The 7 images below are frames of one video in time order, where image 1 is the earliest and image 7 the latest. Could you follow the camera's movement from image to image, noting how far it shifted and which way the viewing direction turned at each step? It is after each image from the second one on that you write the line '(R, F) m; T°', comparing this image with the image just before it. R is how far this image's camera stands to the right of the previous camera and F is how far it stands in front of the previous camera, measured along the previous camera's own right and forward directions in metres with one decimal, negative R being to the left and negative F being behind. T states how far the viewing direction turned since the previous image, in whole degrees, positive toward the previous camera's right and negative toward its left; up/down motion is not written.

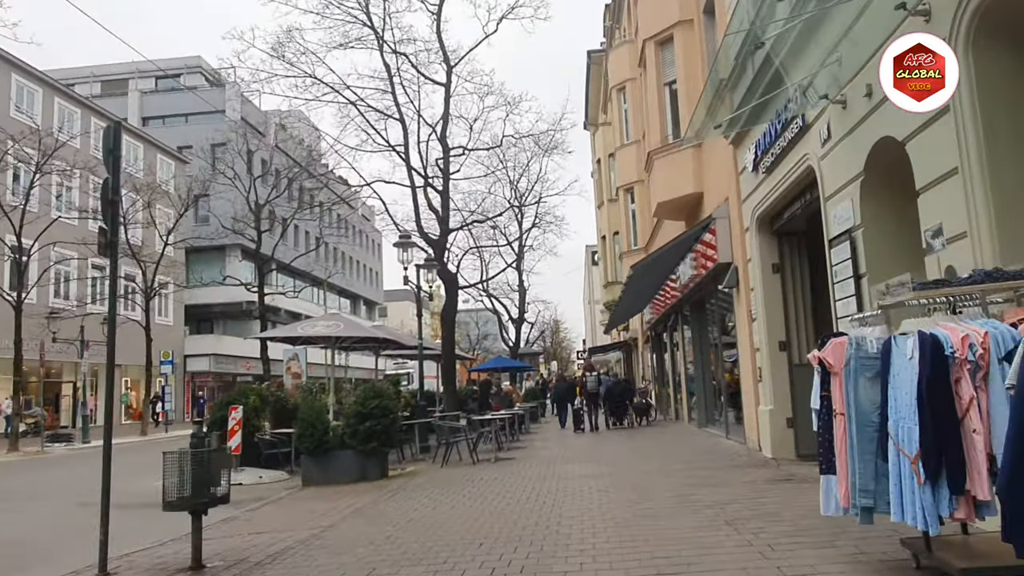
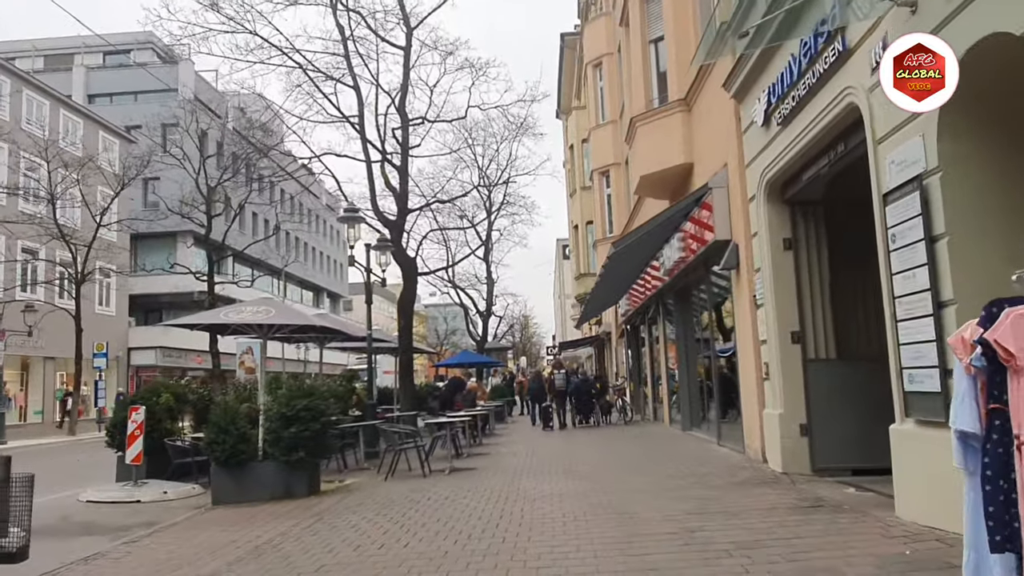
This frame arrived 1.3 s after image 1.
(+0.2, +2.2) m; +2°
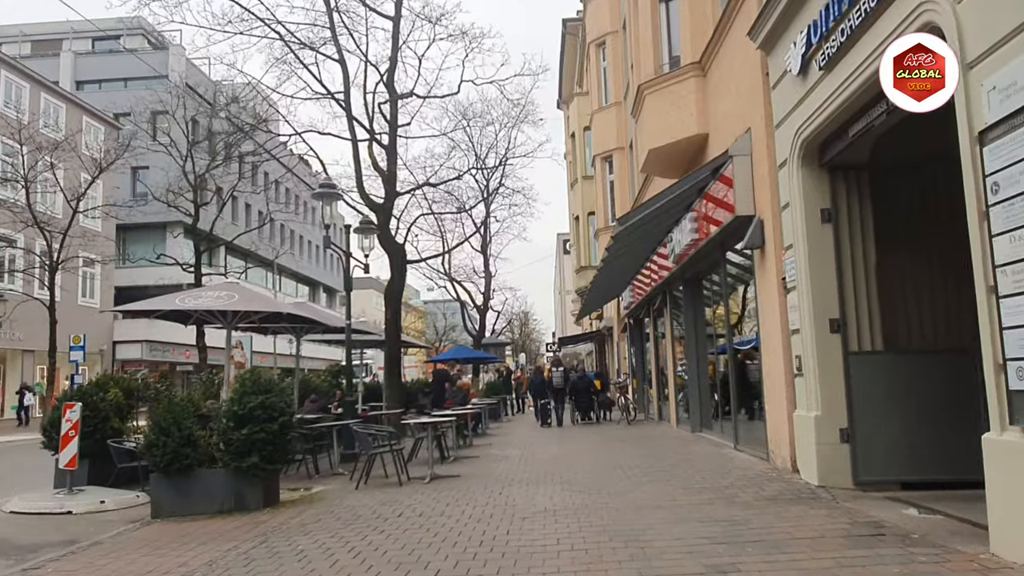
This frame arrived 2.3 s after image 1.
(+0.1, +1.5) m; 0°
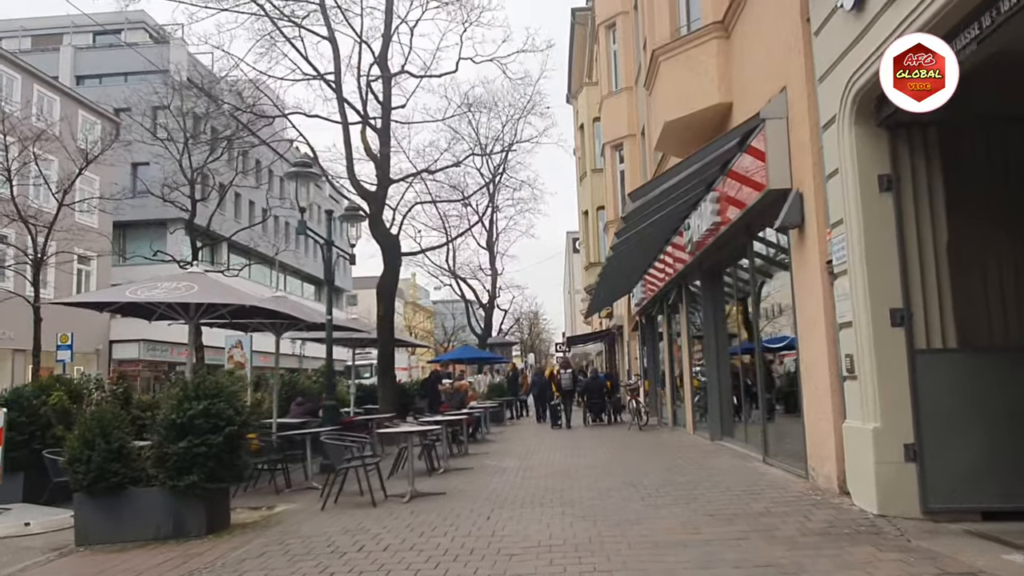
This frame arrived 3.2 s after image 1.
(+0.2, +1.5) m; -1°
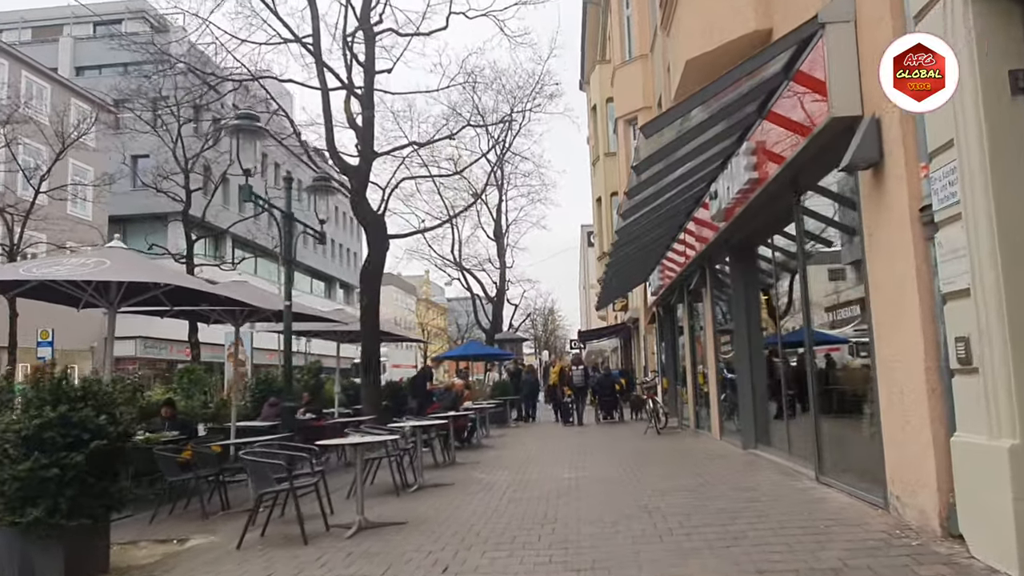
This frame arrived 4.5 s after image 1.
(+0.4, +2.1) m; -1°
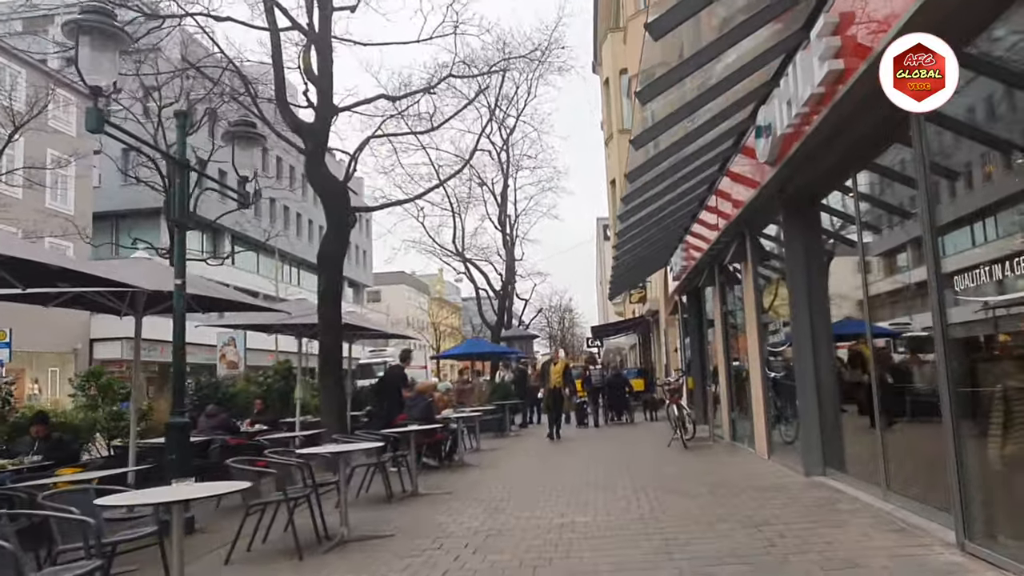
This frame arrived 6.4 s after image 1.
(+0.5, +3.0) m; -1°
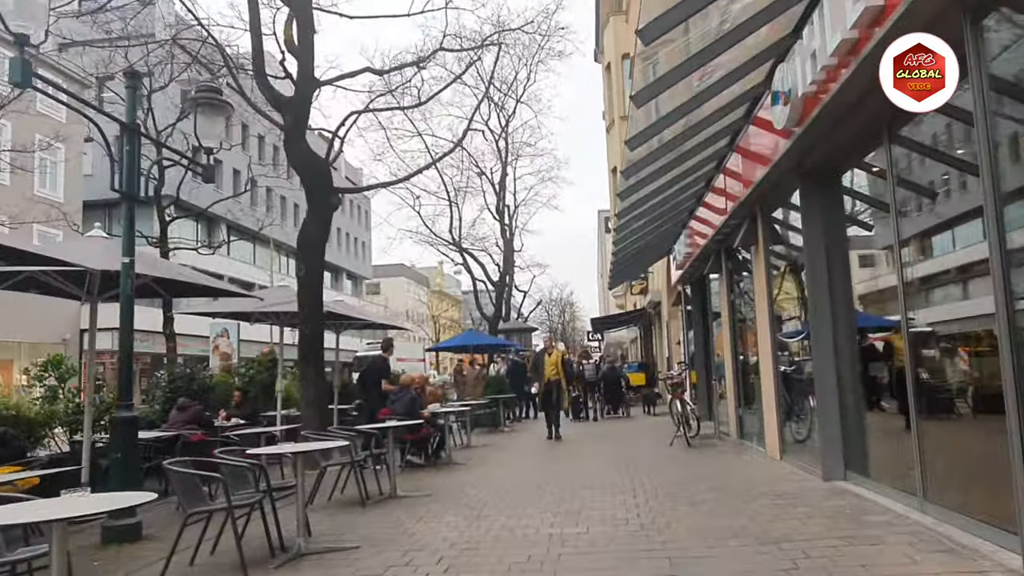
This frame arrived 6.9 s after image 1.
(+0.2, +0.9) m; 0°
